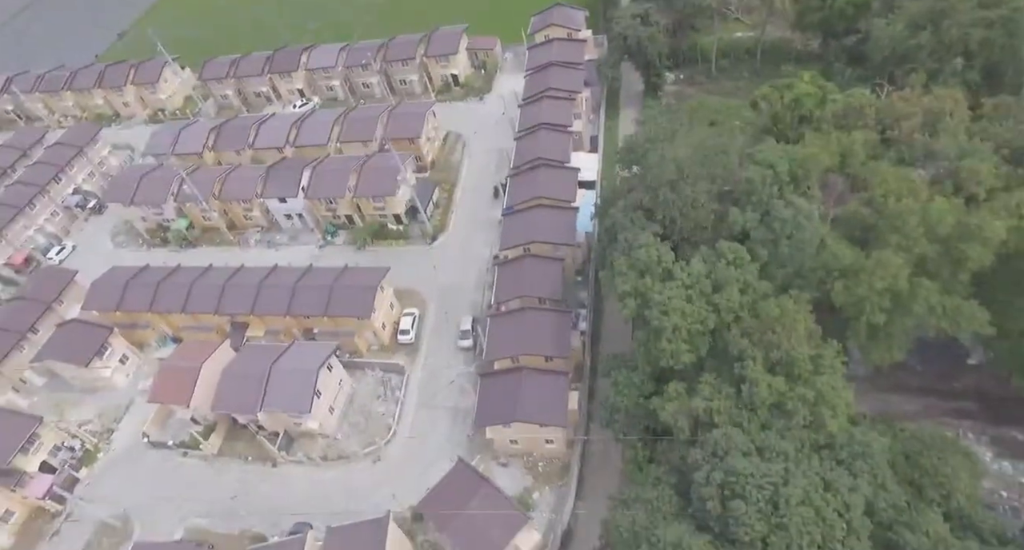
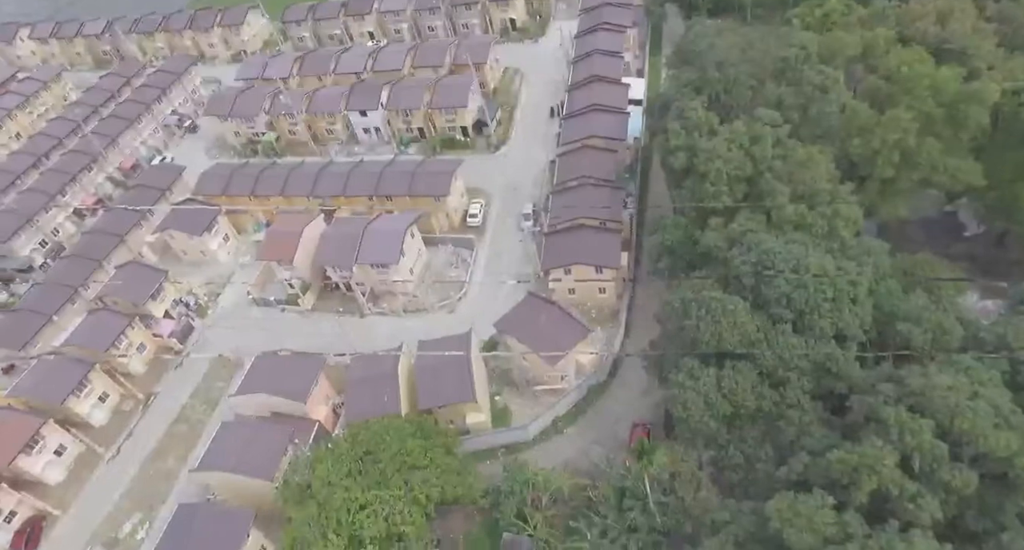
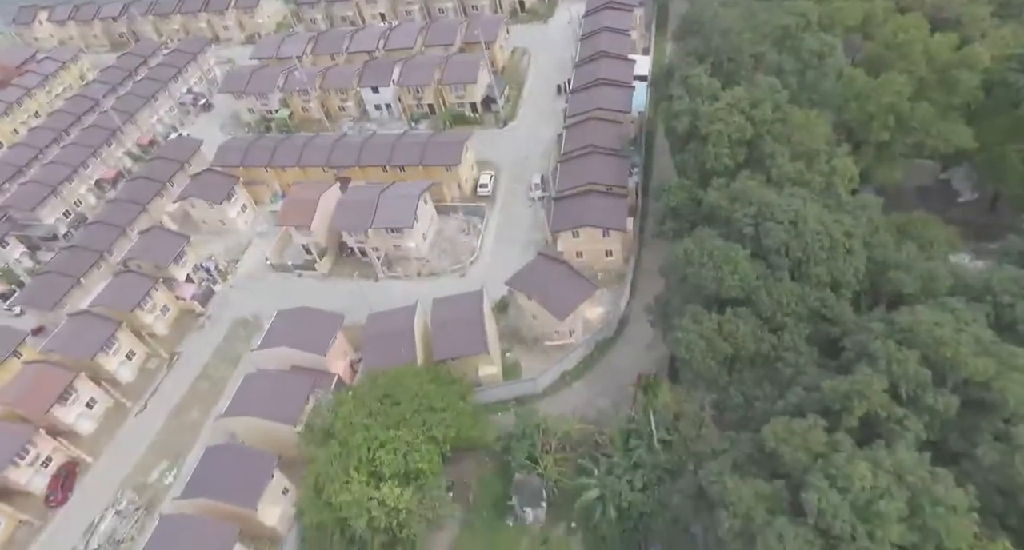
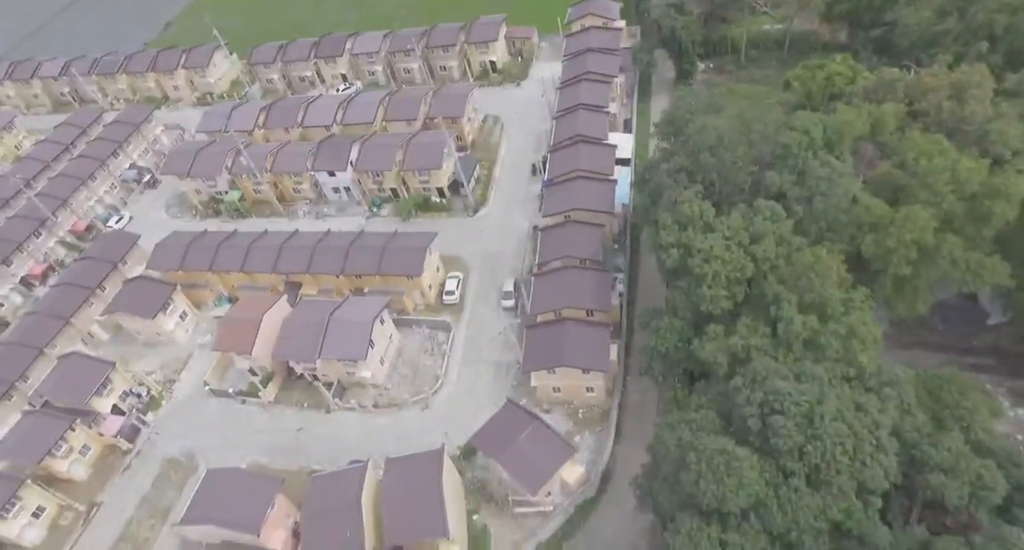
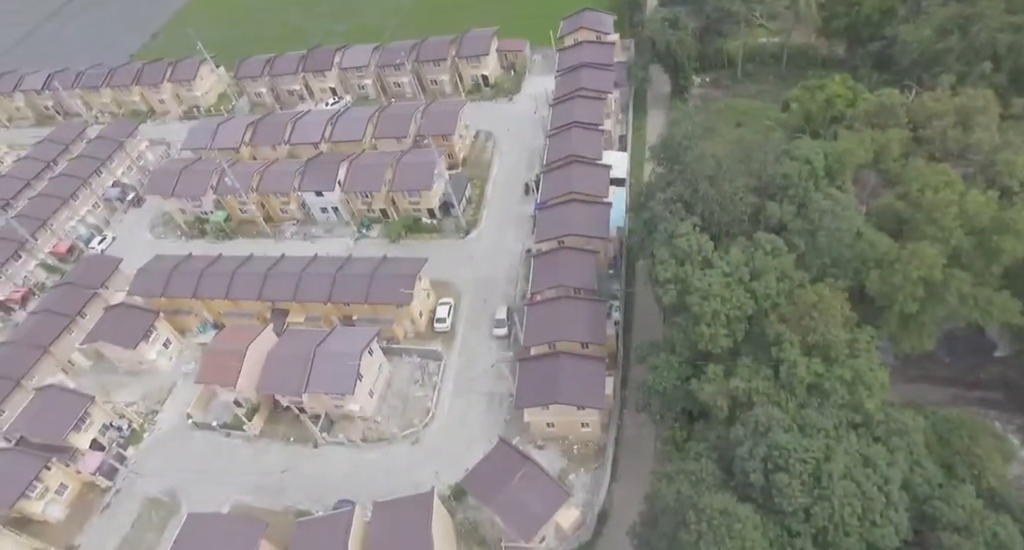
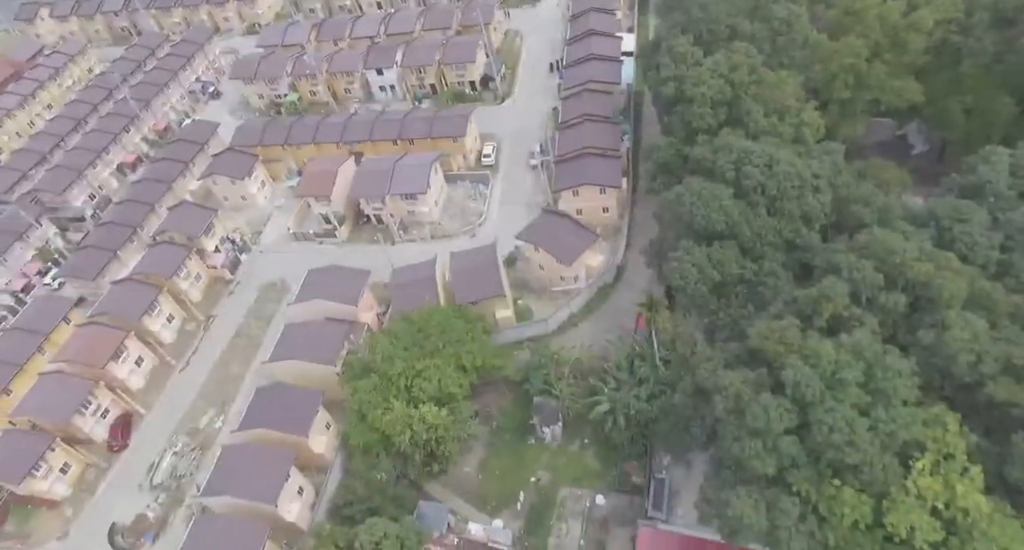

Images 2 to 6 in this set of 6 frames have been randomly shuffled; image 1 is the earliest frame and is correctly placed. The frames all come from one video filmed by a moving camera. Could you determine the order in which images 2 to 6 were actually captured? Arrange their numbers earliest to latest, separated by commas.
5, 4, 2, 3, 6
